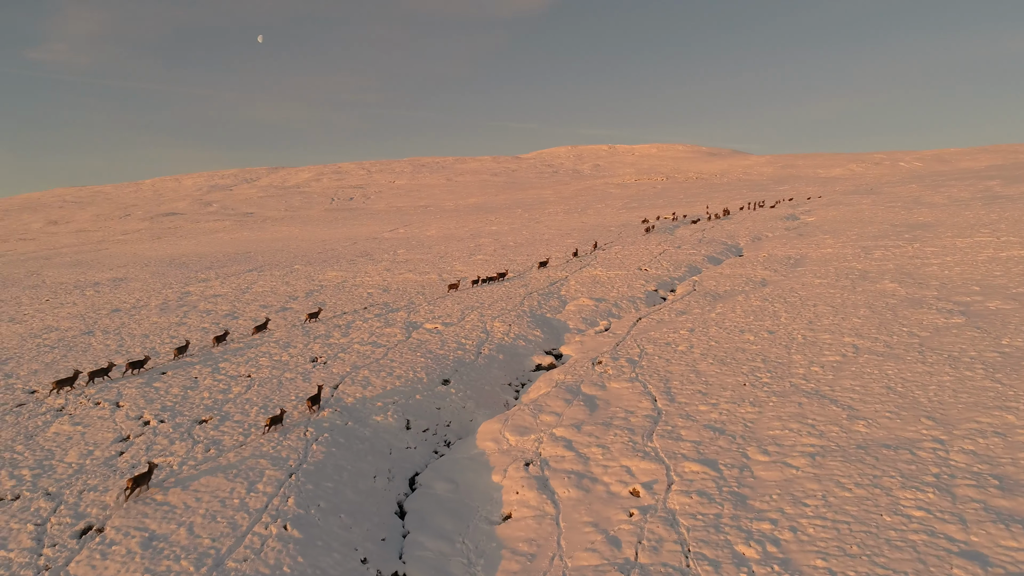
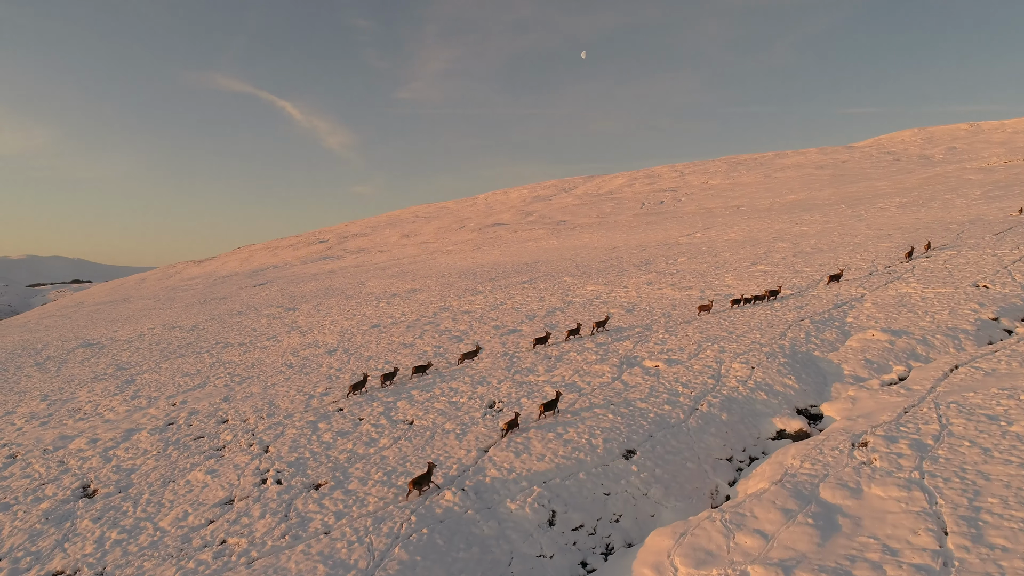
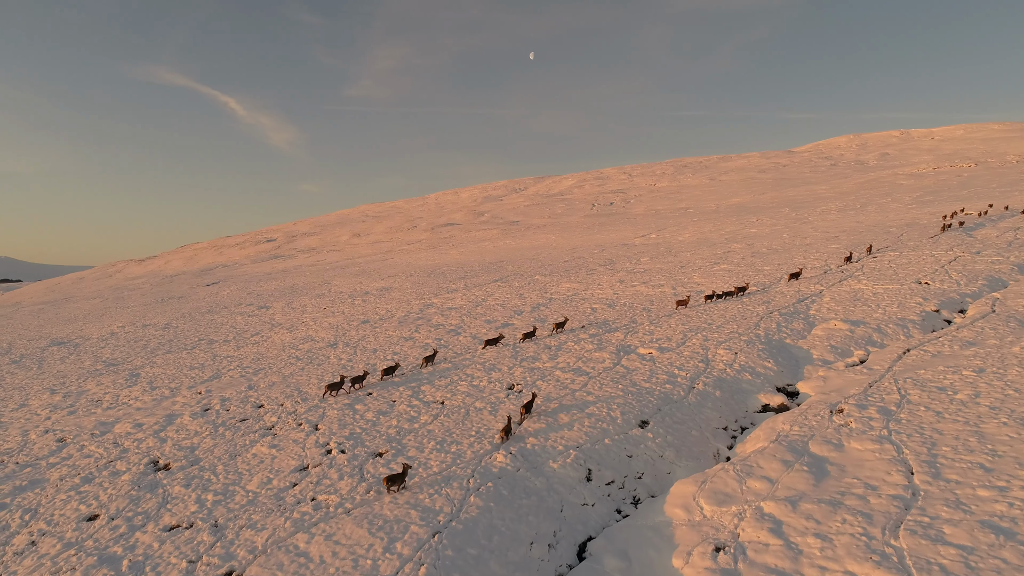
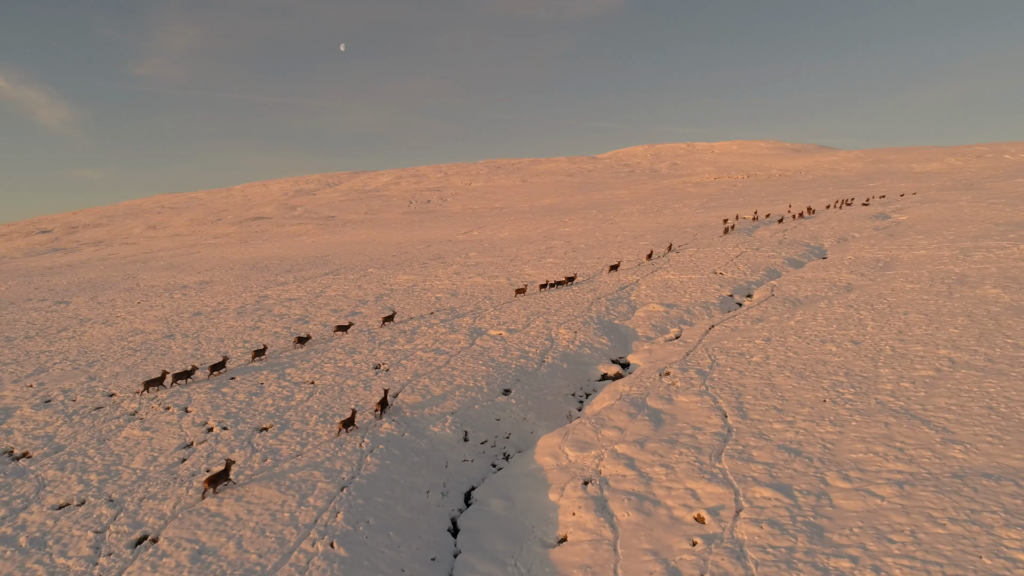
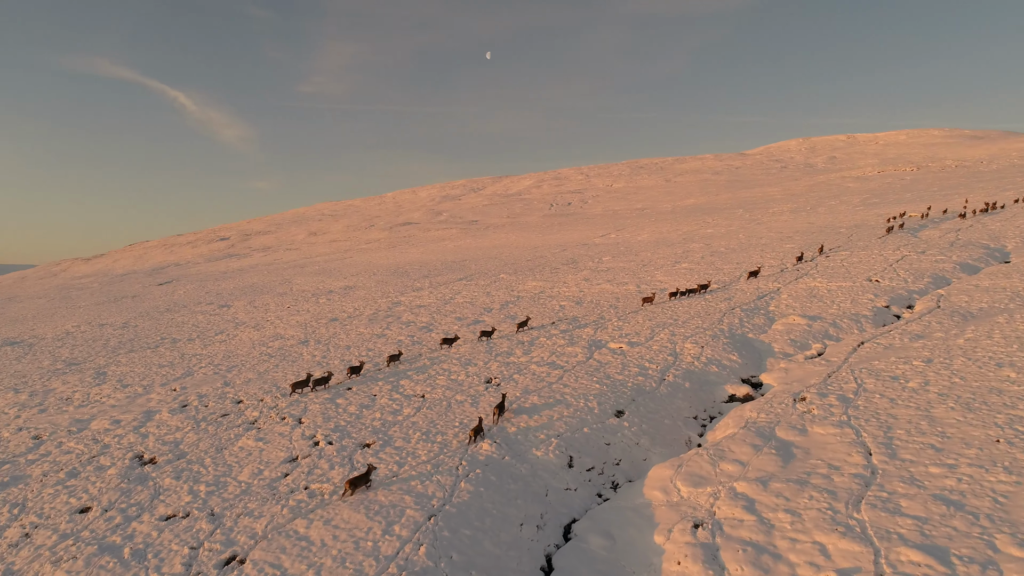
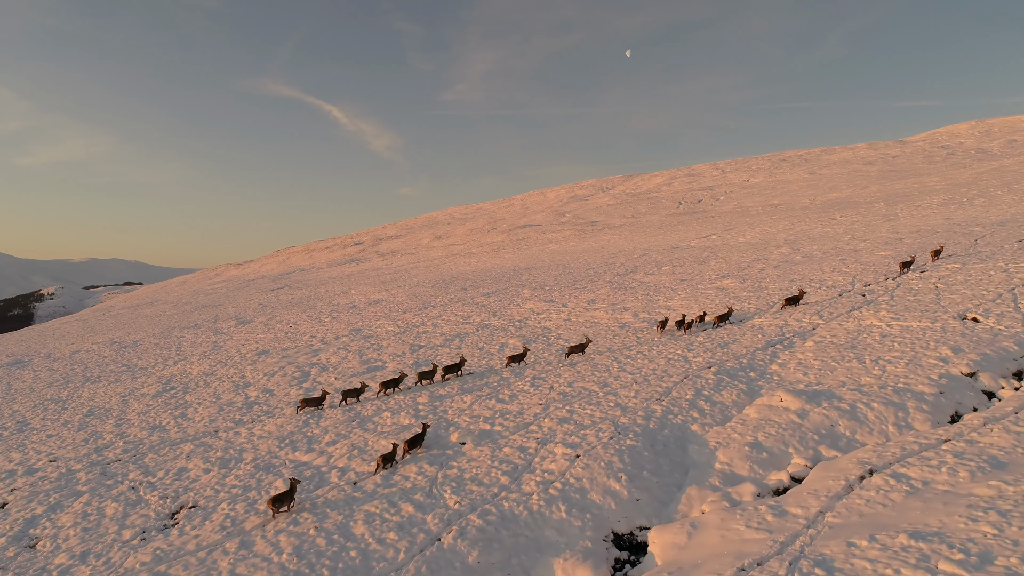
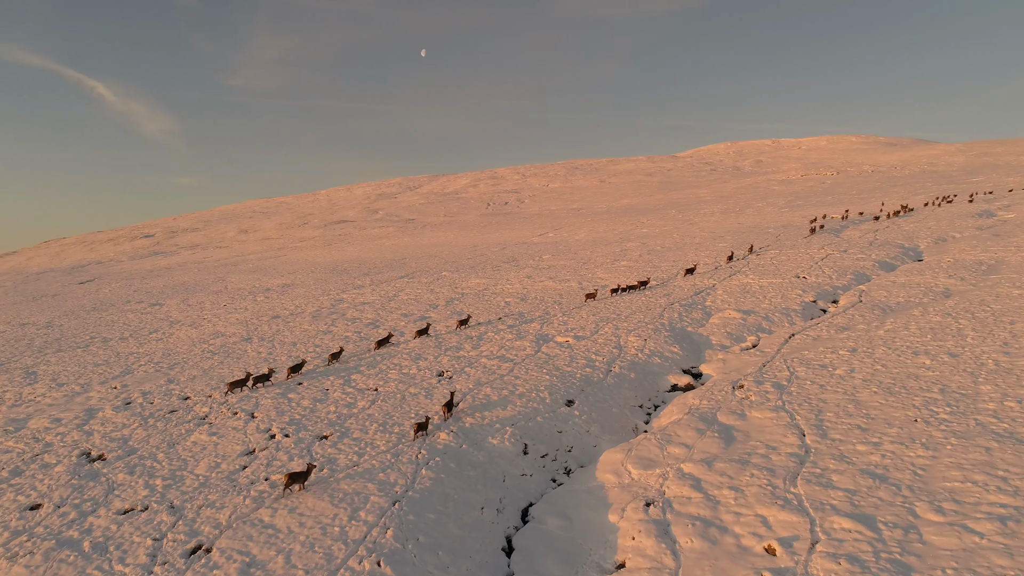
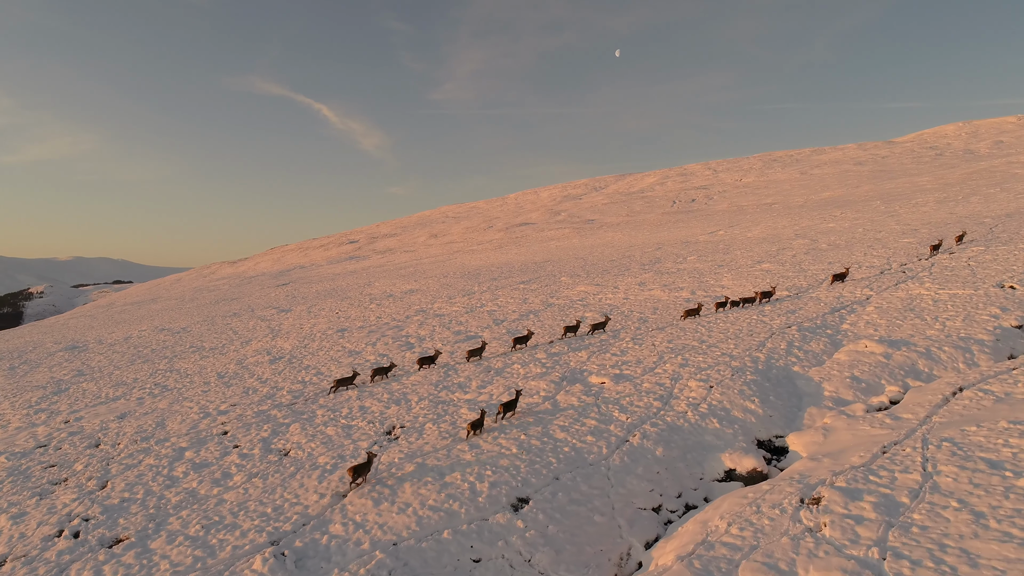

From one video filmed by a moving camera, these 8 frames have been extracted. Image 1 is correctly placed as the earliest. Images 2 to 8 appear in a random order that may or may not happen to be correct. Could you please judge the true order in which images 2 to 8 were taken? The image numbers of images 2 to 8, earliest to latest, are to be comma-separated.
4, 7, 5, 3, 2, 8, 6
